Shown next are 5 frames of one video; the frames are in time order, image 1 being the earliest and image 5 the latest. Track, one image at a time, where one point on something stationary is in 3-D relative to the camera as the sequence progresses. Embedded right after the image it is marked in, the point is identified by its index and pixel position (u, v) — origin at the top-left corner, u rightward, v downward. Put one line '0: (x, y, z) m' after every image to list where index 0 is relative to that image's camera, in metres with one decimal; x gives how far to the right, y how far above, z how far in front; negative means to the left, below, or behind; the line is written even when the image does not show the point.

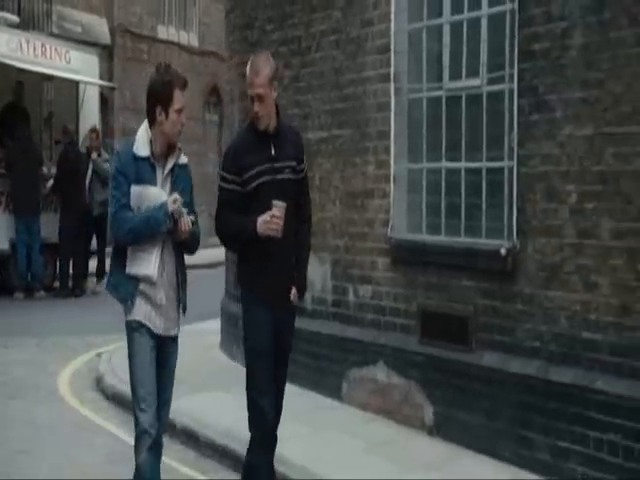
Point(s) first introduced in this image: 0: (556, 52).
0: (+1.8, +1.5, +6.3) m
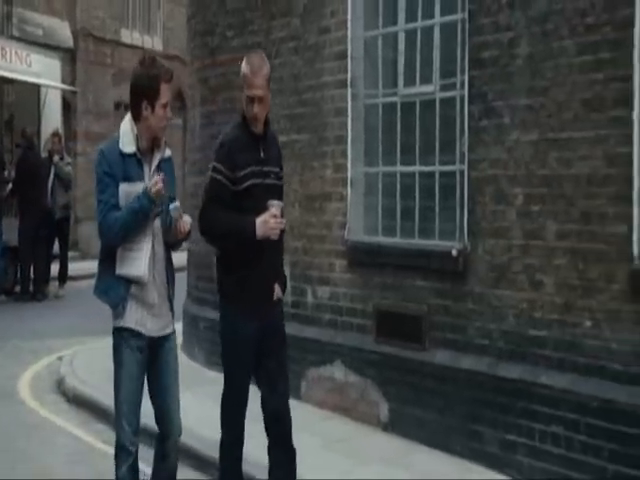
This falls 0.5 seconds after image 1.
0: (+1.5, +1.5, +6.6) m
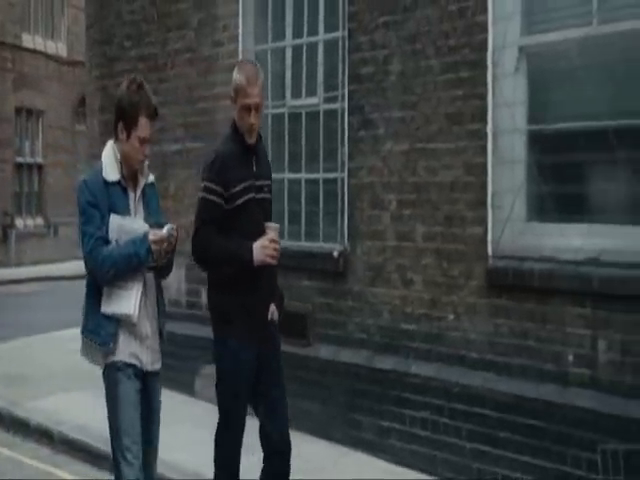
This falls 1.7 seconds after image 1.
0: (+0.5, +1.5, +7.2) m
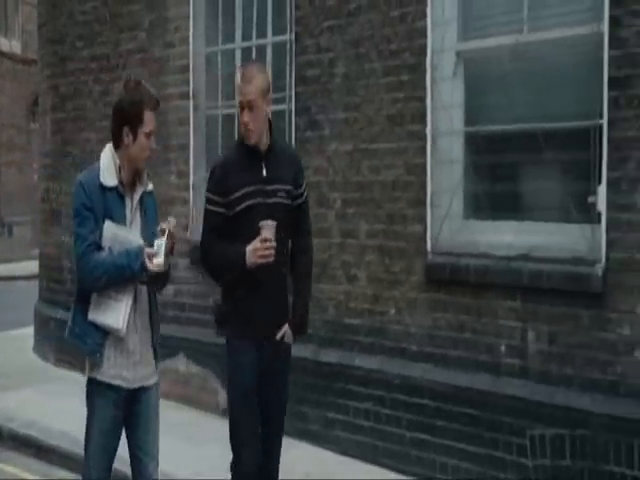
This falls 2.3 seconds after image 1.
0: (0.0, +1.5, +7.4) m
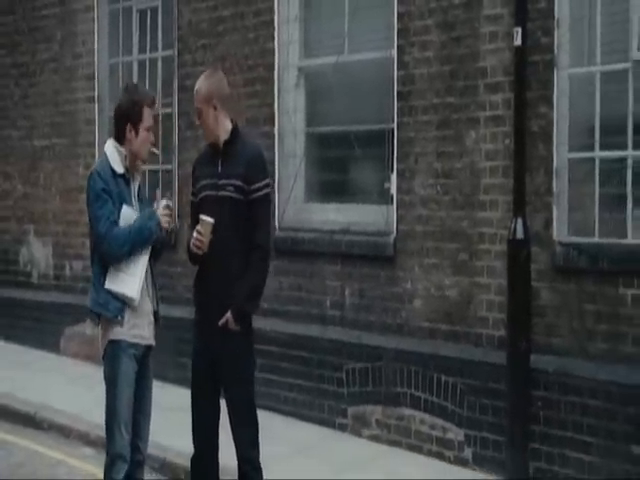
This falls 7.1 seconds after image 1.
0: (-1.3, +1.7, +9.0) m
